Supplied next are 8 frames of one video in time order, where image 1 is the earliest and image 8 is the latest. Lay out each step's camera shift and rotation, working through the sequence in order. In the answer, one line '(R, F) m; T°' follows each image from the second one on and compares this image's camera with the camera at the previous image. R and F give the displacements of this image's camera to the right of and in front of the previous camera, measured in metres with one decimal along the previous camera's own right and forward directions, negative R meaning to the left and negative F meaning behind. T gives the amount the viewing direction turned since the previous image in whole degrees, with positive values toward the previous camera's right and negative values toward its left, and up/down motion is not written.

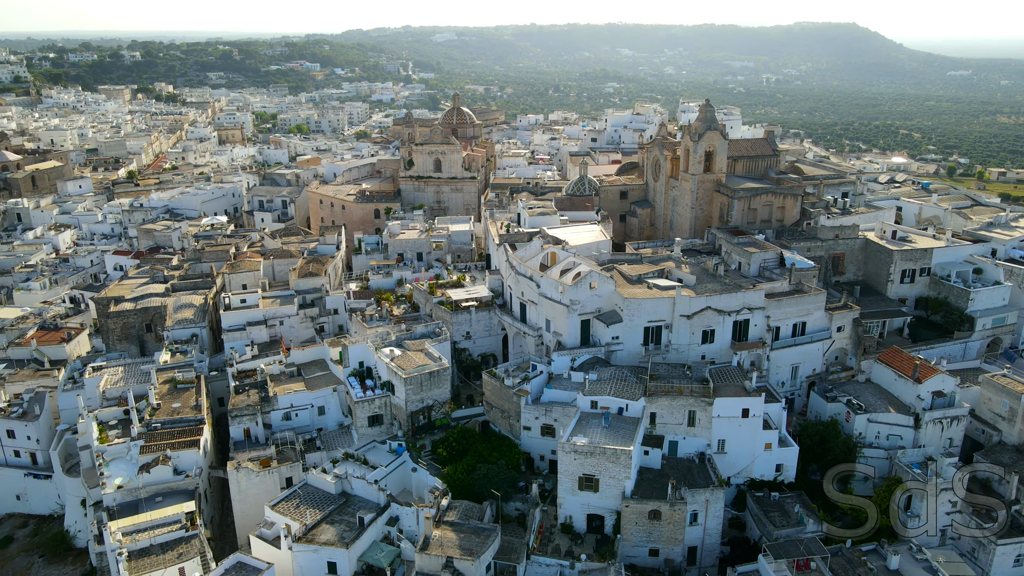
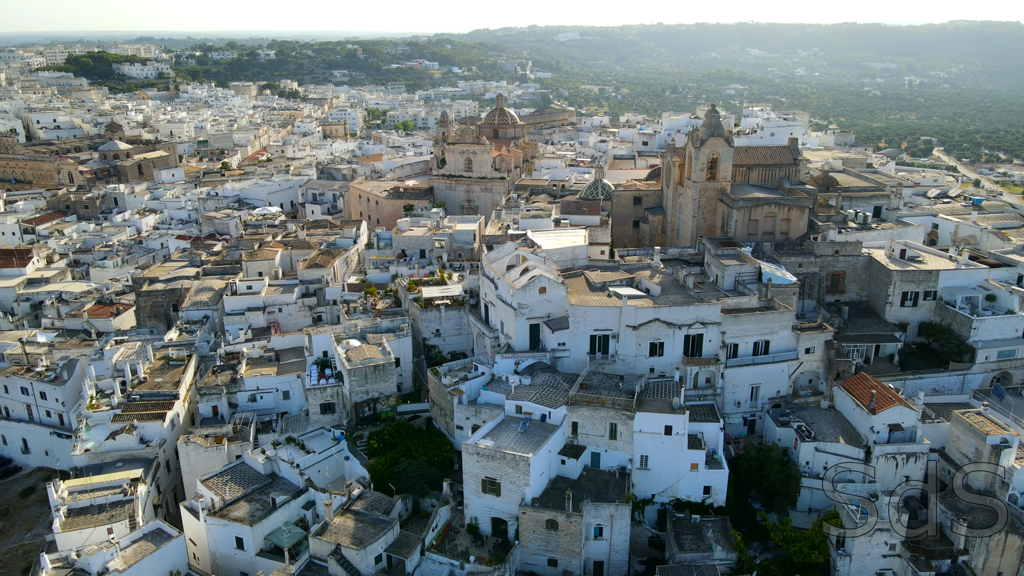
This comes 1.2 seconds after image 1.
(+7.0, +0.3) m; -9°
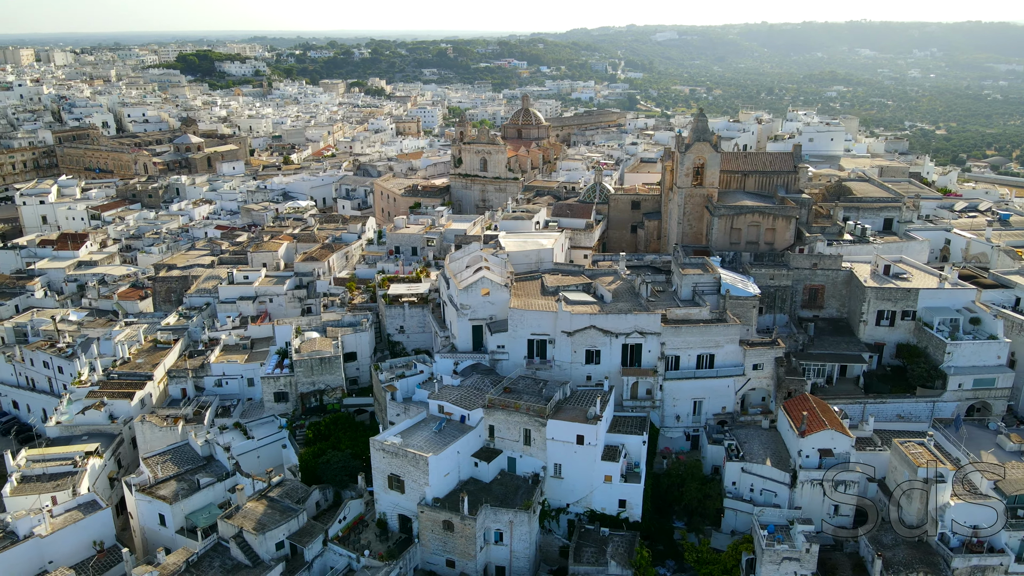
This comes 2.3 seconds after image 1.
(+6.1, +0.4) m; -7°
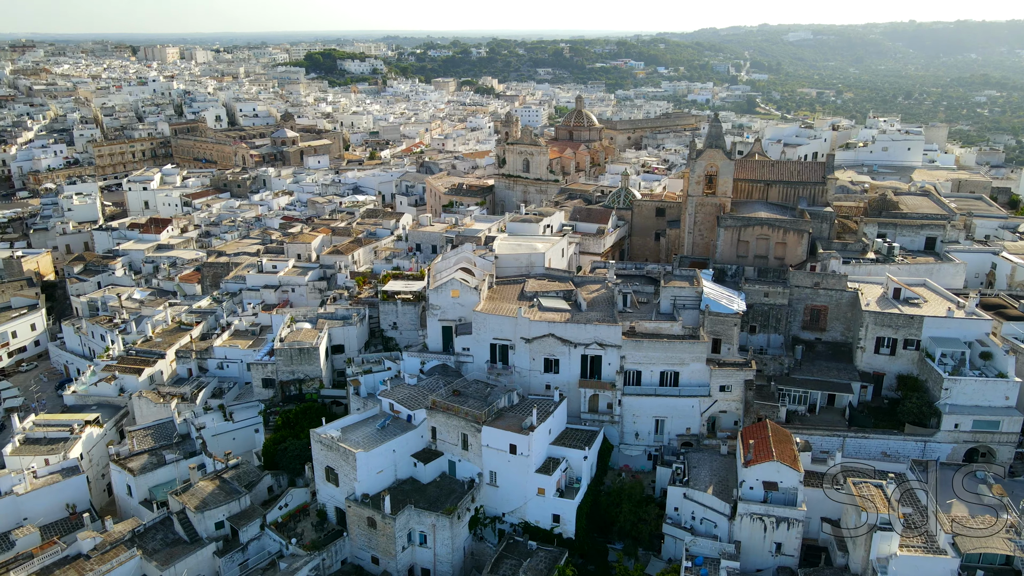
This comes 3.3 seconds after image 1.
(+6.0, +0.8) m; -9°
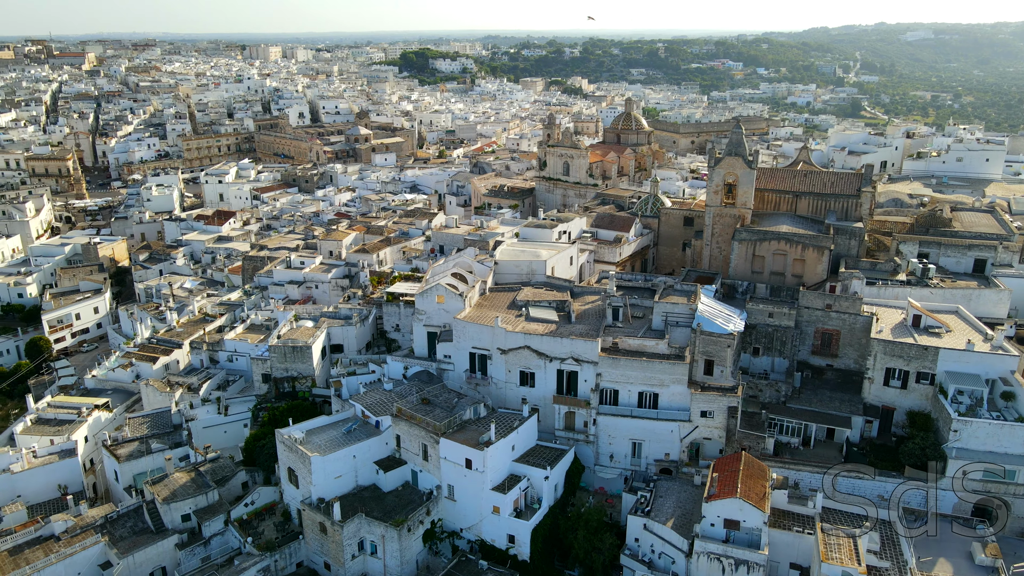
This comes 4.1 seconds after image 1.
(+4.3, +1.2) m; -7°
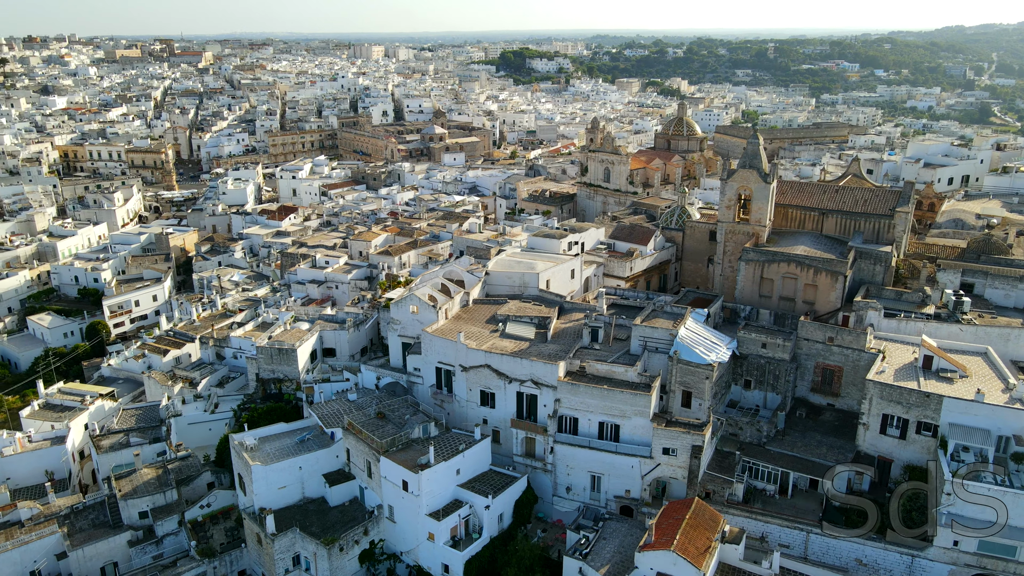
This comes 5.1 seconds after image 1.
(+4.8, +1.7) m; -8°
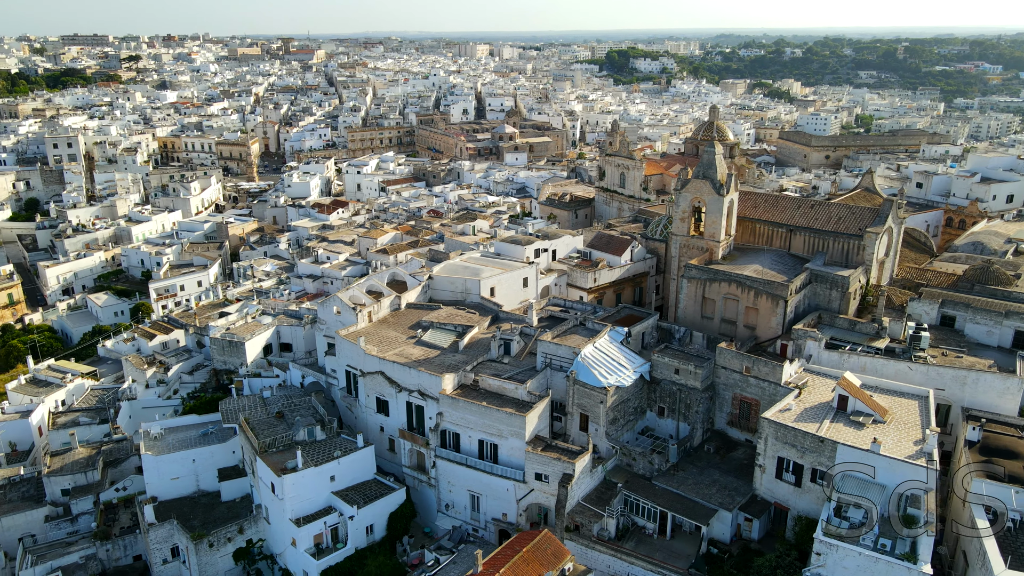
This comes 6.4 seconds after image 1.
(+7.3, +1.5) m; -8°
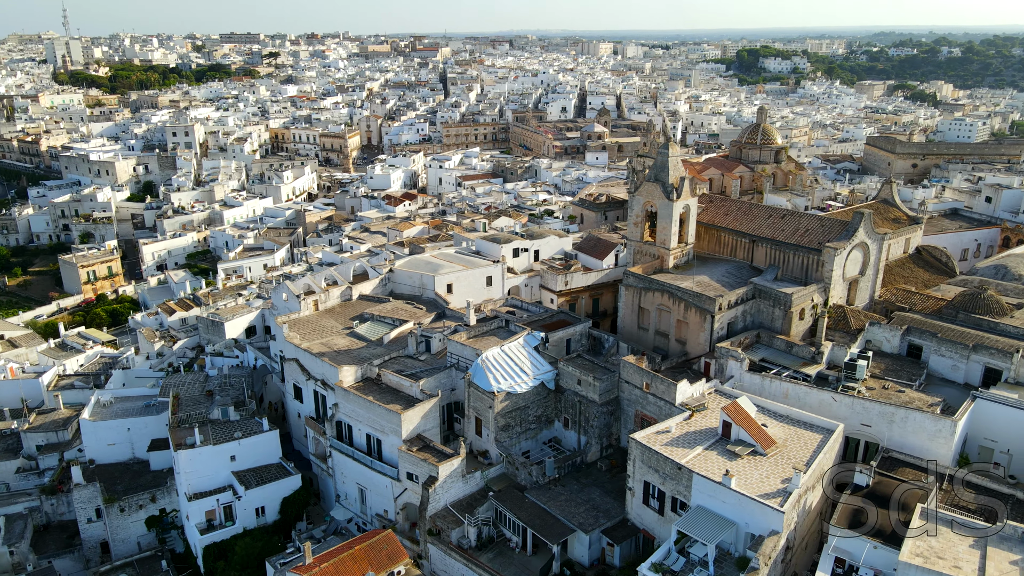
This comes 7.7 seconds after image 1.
(+7.4, +1.1) m; -10°
